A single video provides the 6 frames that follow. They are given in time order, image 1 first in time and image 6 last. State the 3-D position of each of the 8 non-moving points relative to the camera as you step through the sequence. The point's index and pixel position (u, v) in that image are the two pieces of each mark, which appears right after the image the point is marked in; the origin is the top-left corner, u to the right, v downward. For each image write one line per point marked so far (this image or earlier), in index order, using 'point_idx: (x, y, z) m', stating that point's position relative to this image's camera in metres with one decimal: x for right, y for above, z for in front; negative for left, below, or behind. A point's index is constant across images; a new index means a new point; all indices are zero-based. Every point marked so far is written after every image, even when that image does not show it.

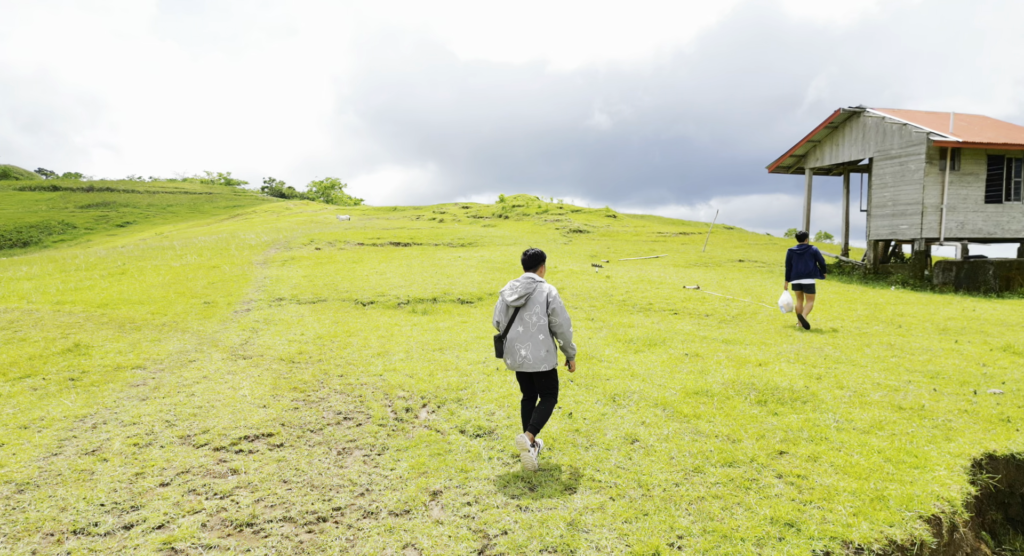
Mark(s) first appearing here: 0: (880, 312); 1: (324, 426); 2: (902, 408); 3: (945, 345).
0: (+10.9, -1.0, +19.2) m
1: (-2.6, -2.1, +9.1) m
2: (+5.9, -2.0, +9.9) m
3: (+9.9, -1.5, +14.9) m
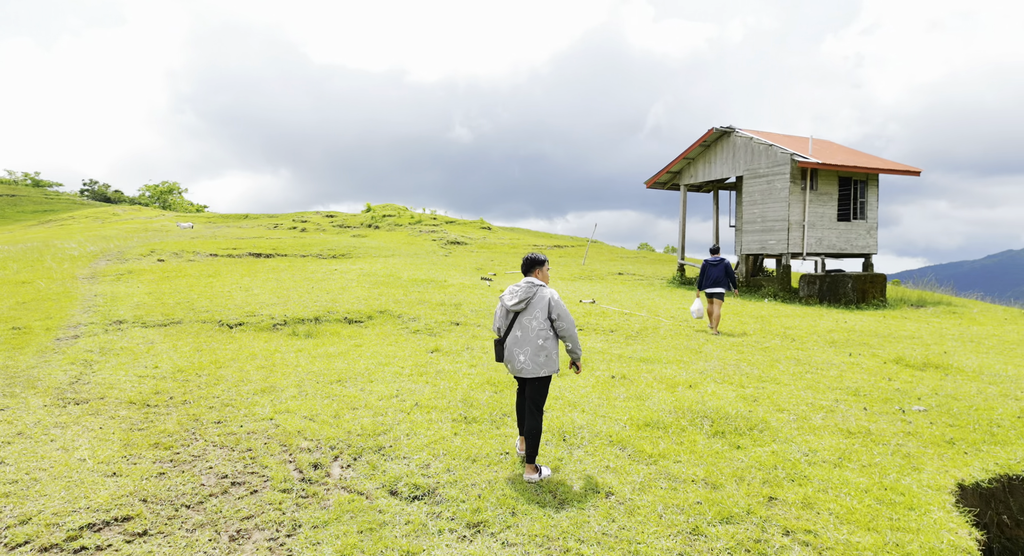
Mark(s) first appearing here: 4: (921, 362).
0: (+7.8, -1.4, +19.7) m
1: (-3.2, -2.3, +6.8) m
2: (+4.9, -2.2, +9.4) m
3: (+7.7, -1.9, +15.3) m
4: (+9.1, -1.9, +14.4) m
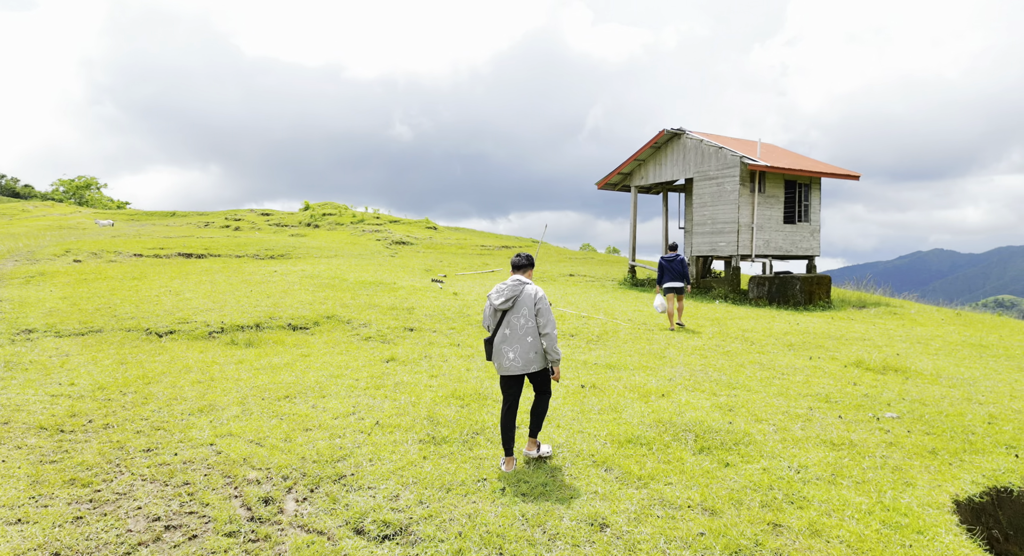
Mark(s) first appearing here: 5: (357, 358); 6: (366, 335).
0: (+6.4, -1.5, +19.6) m
1: (-3.4, -2.4, +5.8) m
2: (+4.5, -2.3, +9.1) m
3: (+6.8, -1.9, +15.2) m
4: (+8.2, -1.9, +14.5) m
5: (-3.1, -1.6, +13.0) m
6: (-3.4, -1.3, +15.3) m
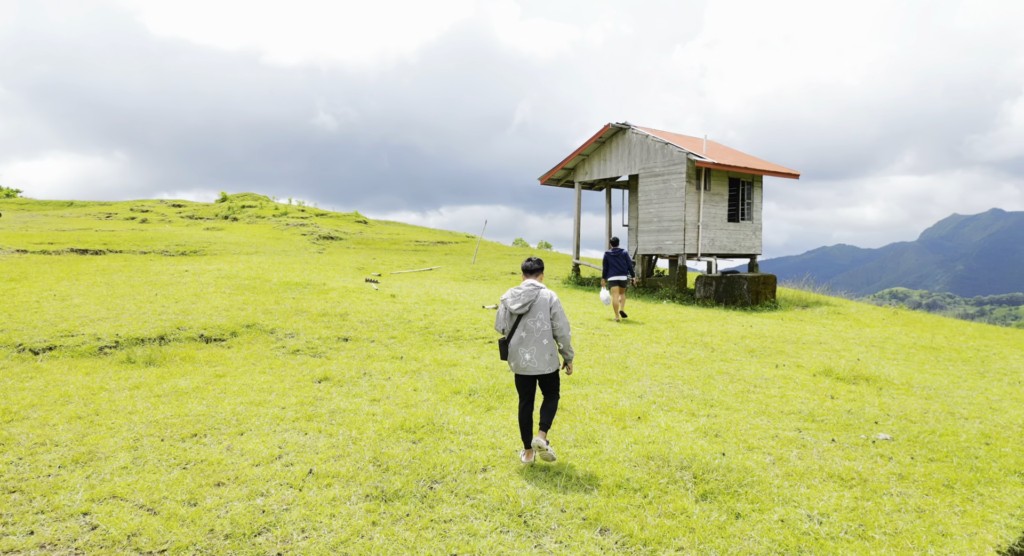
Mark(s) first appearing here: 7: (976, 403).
0: (+4.9, -1.5, +18.7) m
1: (-3.4, -2.6, +3.9) m
2: (+4.1, -2.4, +8.0) m
3: (+5.7, -2.0, +14.3) m
4: (+7.2, -2.0, +13.8) m
5: (-3.9, -1.7, +11.1) m
6: (-4.5, -1.4, +13.3) m
7: (+8.5, -2.3, +12.0) m
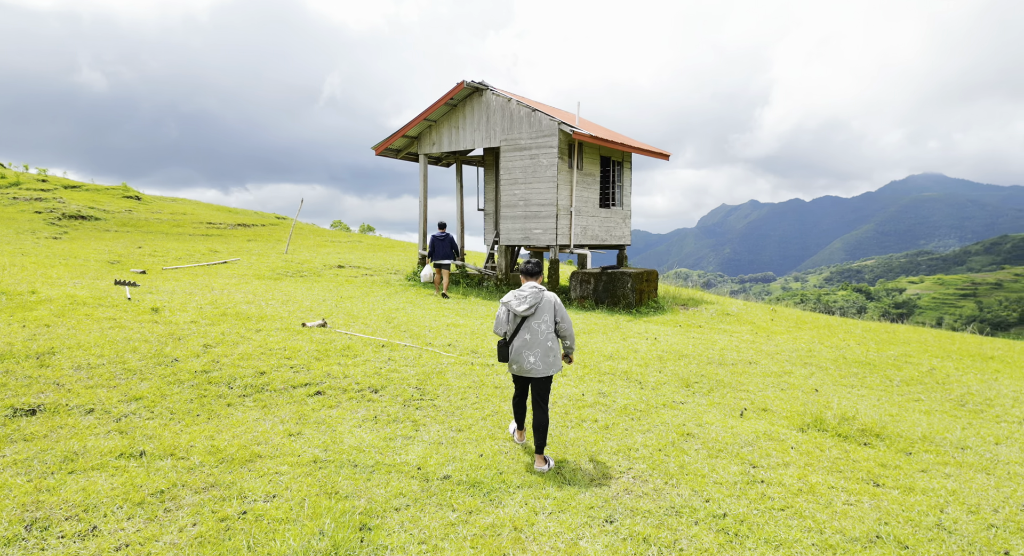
0: (+1.5, -1.6, +13.8) m
1: (-2.4, -3.1, -2.6) m
2: (+3.6, -2.8, +3.4) m
3: (+3.5, -2.2, +9.9) m
4: (+5.1, -2.2, +9.7) m
5: (-4.9, -2.0, +4.1) m
6: (-6.1, -1.7, +6.1) m
7: (+6.9, -2.5, +8.4) m
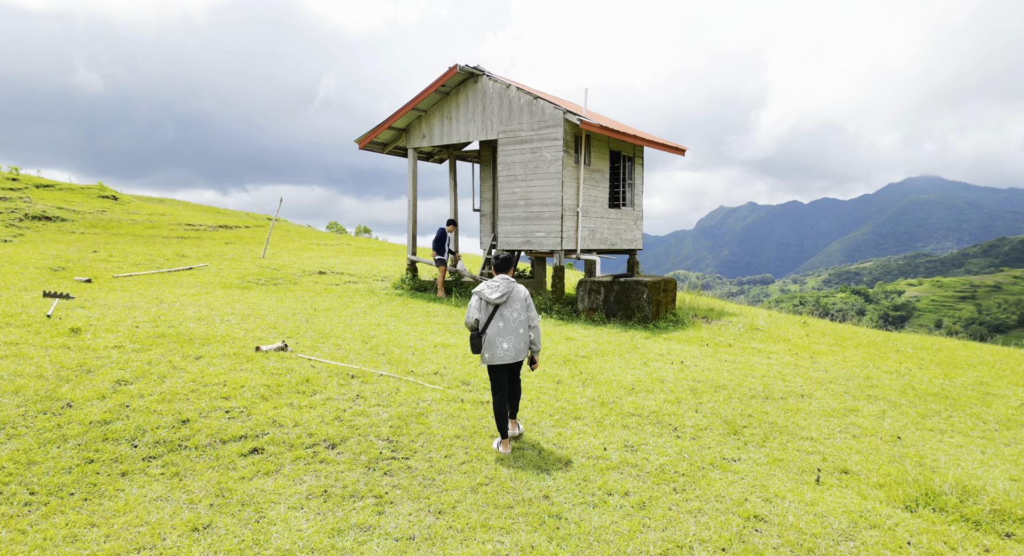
0: (+1.5, -1.9, +11.2) m
1: (-2.4, -3.3, -5.2) m
2: (+3.6, -3.0, +0.8) m
3: (+3.5, -2.5, +7.3) m
4: (+5.1, -2.5, +7.1) m
5: (-4.8, -2.2, +1.5) m
6: (-6.0, -1.9, +3.5) m
7: (+6.9, -2.8, +5.8) m
